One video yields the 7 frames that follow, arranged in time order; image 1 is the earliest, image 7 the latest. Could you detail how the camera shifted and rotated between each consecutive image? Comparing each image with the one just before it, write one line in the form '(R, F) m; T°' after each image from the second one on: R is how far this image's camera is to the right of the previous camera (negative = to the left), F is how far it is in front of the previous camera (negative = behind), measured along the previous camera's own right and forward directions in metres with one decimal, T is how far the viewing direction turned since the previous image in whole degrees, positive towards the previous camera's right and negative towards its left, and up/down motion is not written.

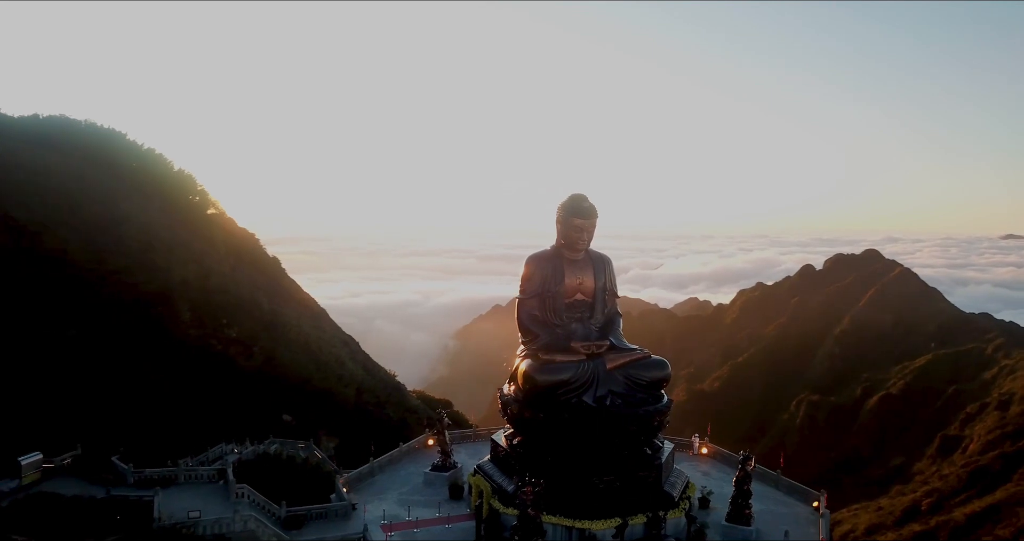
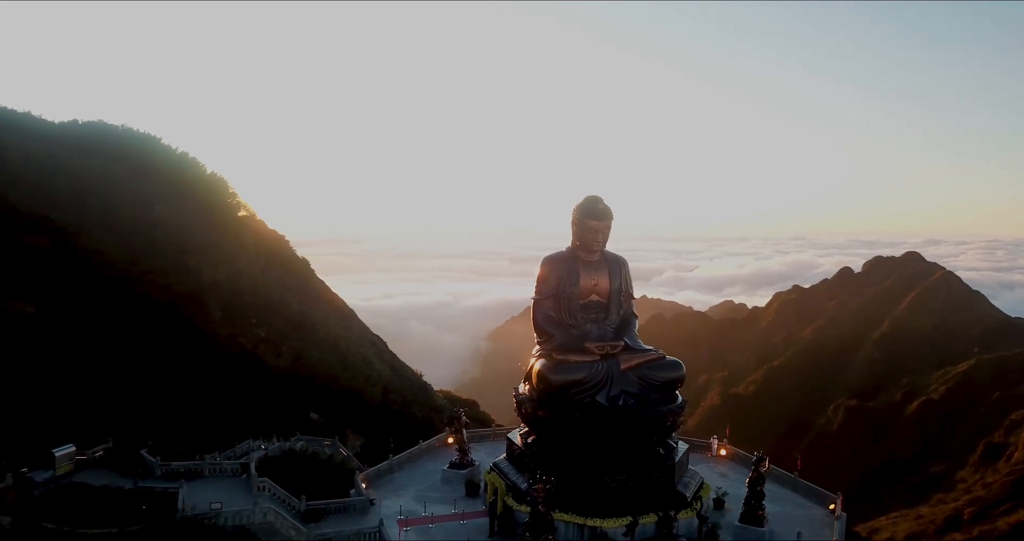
(+0.3, -0.2) m; -3°
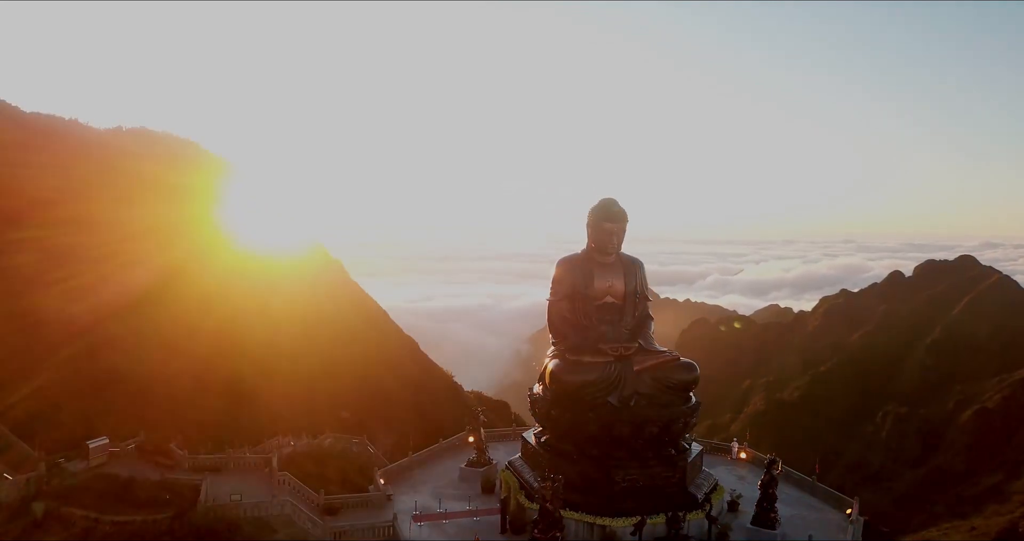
(+0.5, -0.2) m; -3°
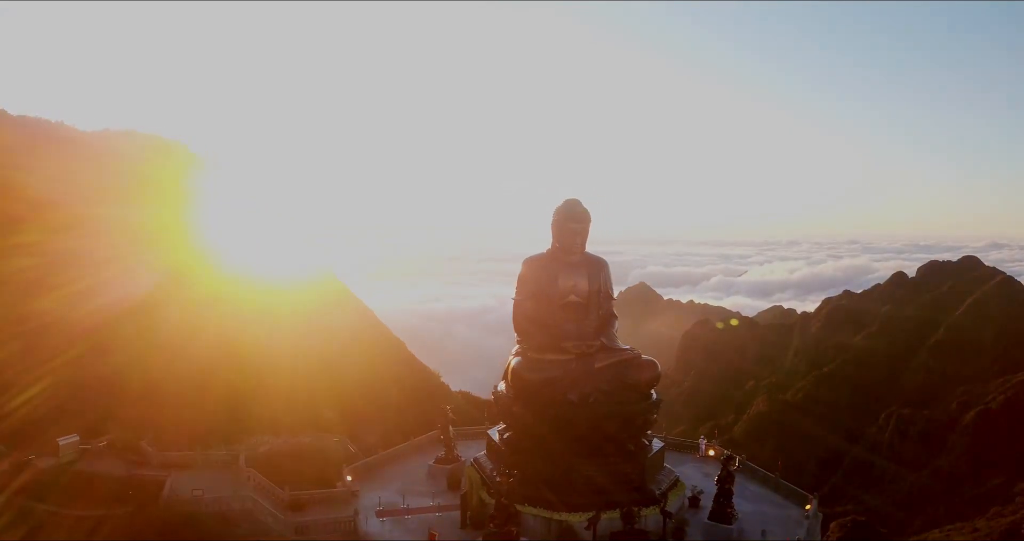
(+0.8, -0.2) m; 0°
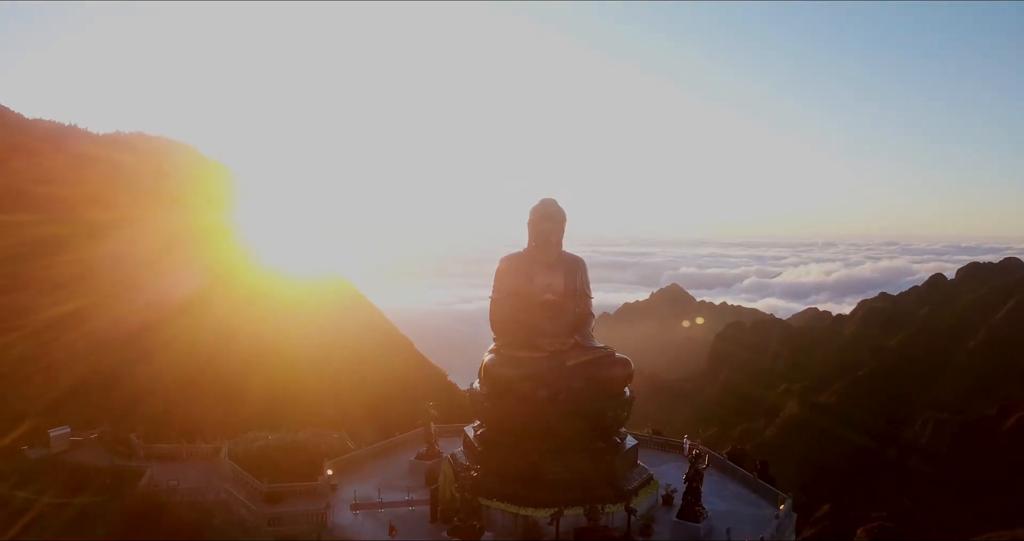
(+1.0, -0.2) m; -2°
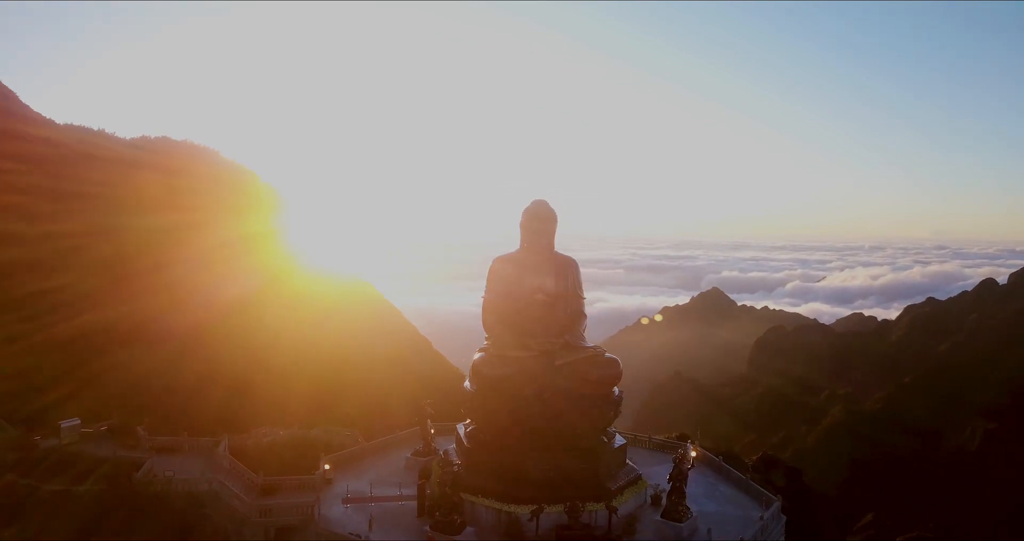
(+0.9, -0.2) m; -3°
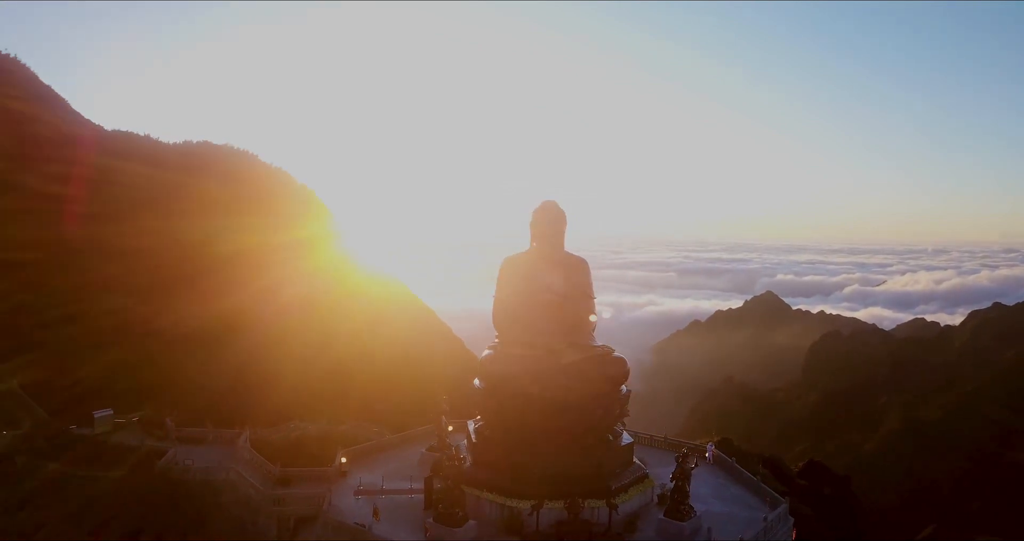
(+0.8, -0.2) m; -4°
